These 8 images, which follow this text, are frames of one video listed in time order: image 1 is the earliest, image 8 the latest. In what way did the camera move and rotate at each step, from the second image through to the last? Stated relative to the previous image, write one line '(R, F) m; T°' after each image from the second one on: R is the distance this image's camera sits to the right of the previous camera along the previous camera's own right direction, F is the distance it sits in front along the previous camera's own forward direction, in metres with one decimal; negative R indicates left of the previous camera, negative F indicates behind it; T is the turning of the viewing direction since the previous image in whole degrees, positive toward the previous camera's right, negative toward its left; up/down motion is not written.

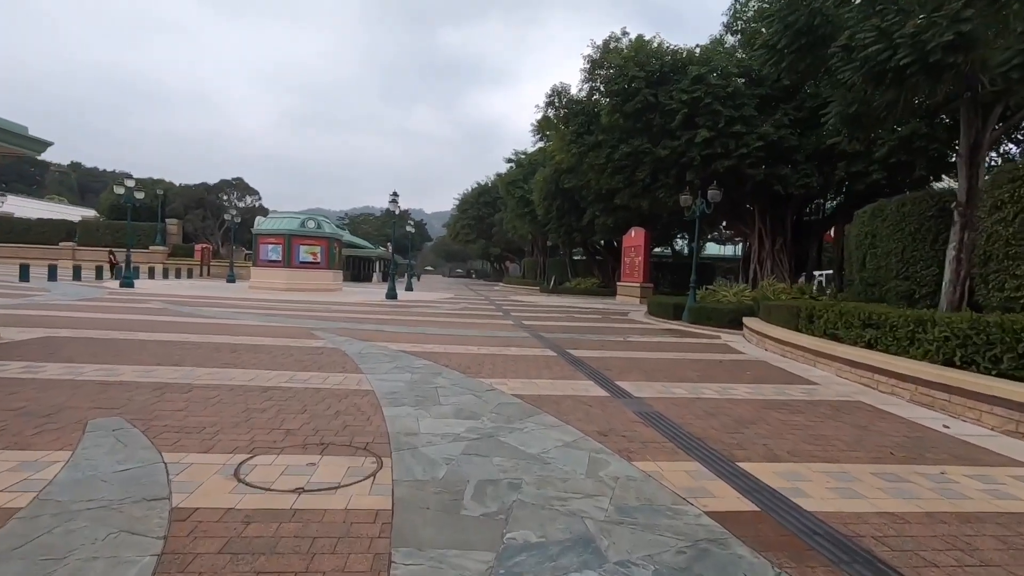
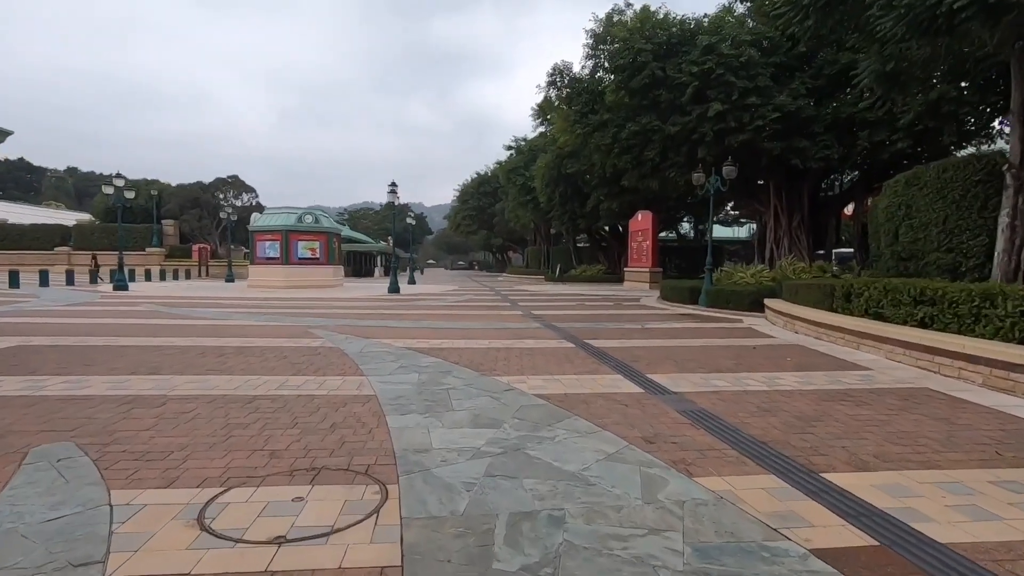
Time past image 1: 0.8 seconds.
(-0.2, +0.8) m; 0°
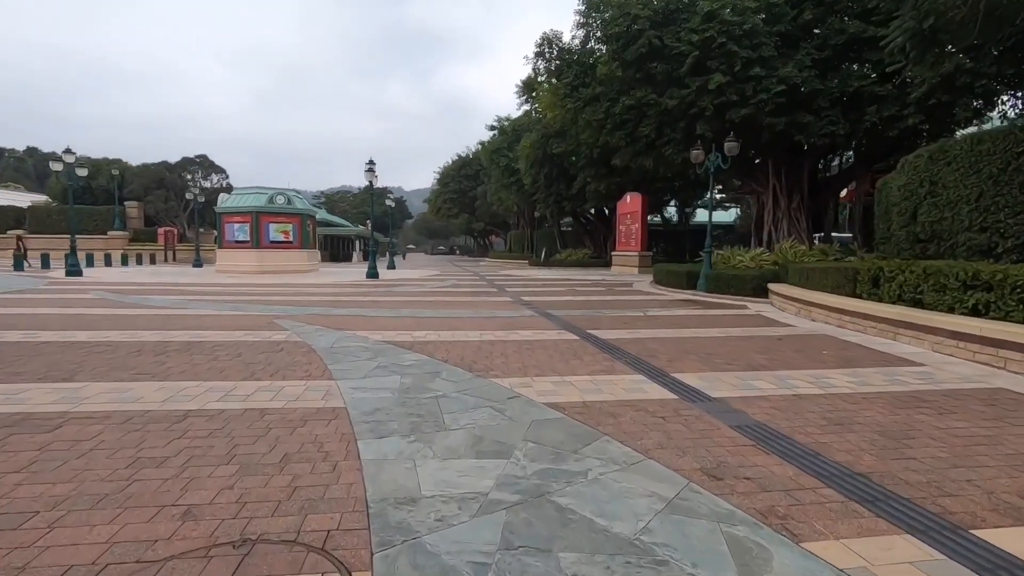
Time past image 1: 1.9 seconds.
(-0.2, +1.2) m; +2°
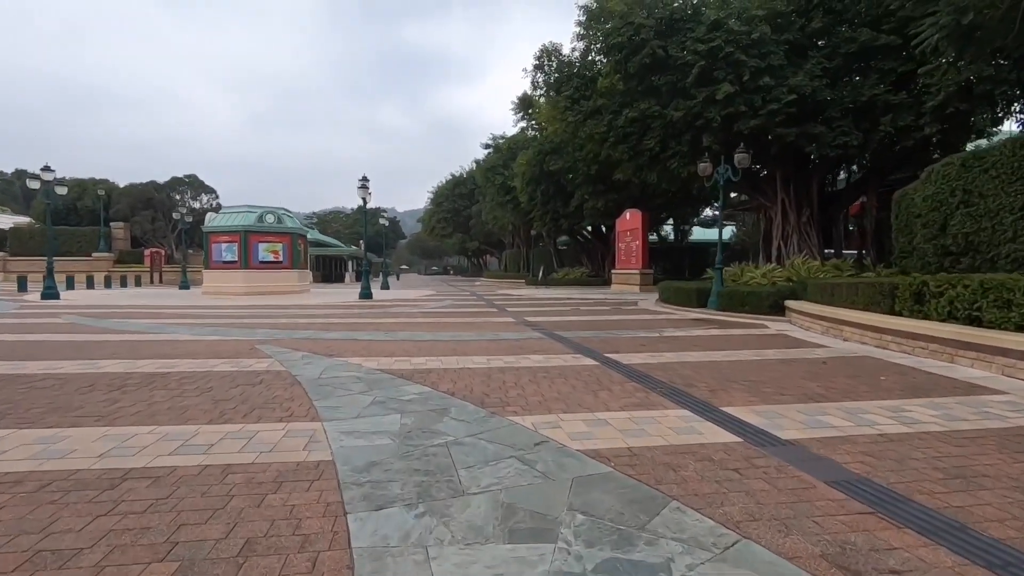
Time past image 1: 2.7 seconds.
(-0.2, +0.9) m; +1°
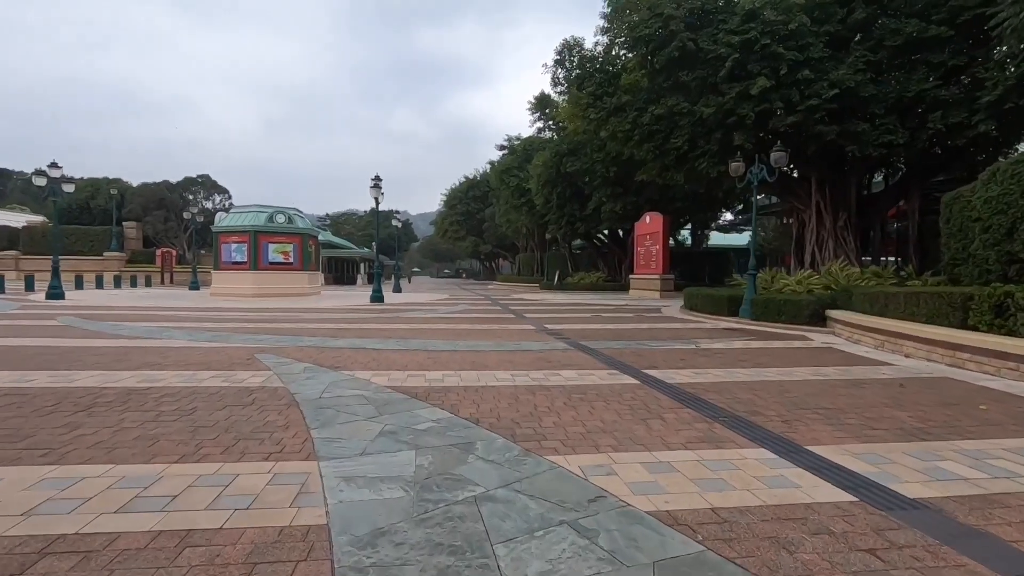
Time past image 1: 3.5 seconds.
(-0.2, +0.9) m; -1°
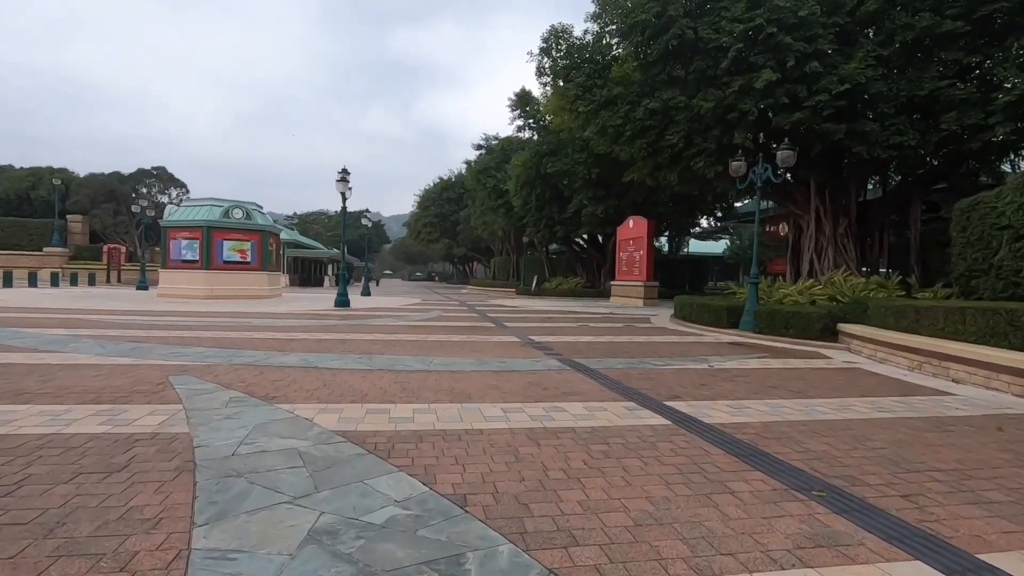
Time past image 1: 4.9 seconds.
(-0.2, +1.6) m; +3°
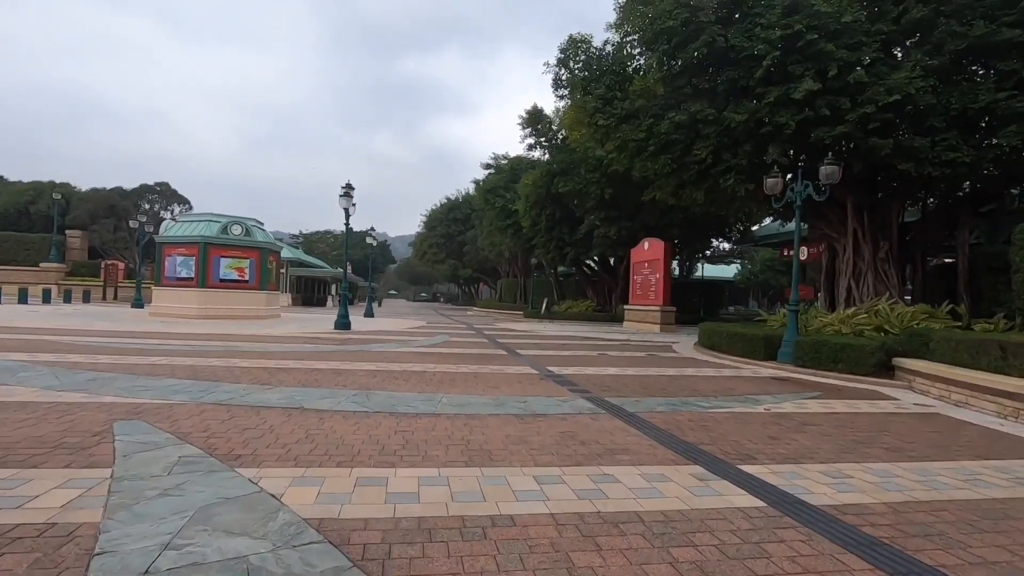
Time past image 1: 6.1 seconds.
(-0.3, +1.2) m; 0°
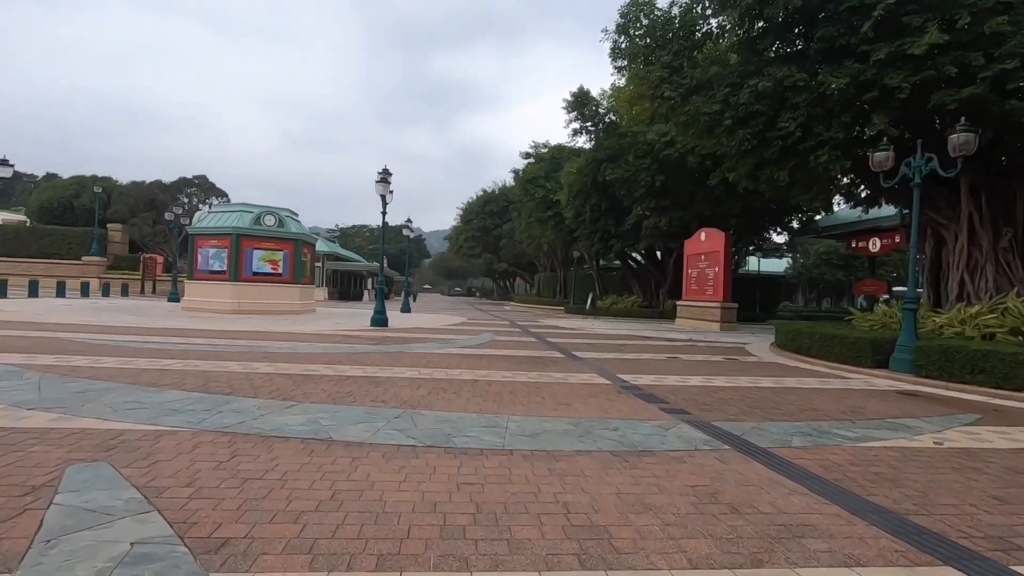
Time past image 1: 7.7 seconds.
(-0.5, +1.6) m; -4°
